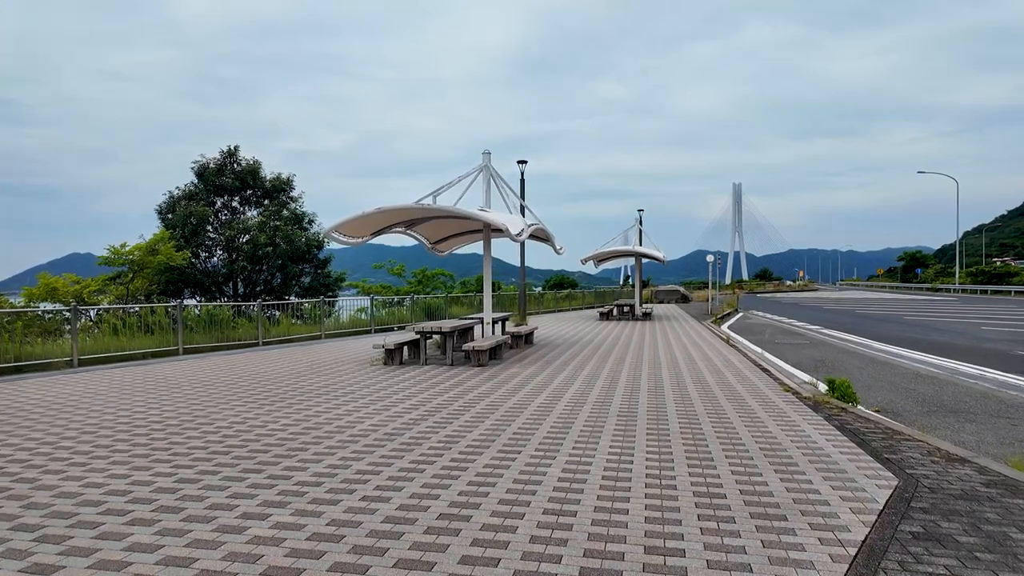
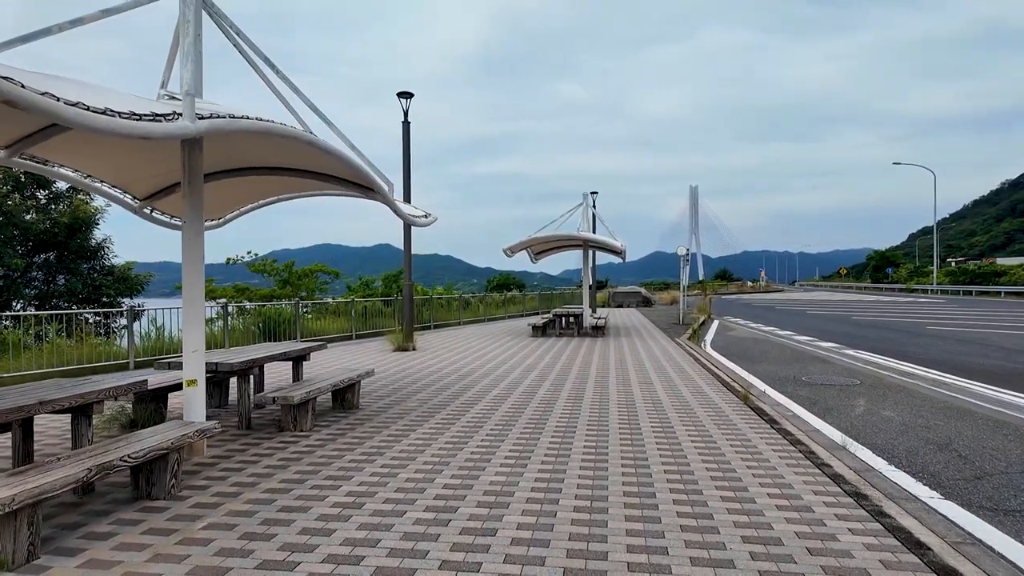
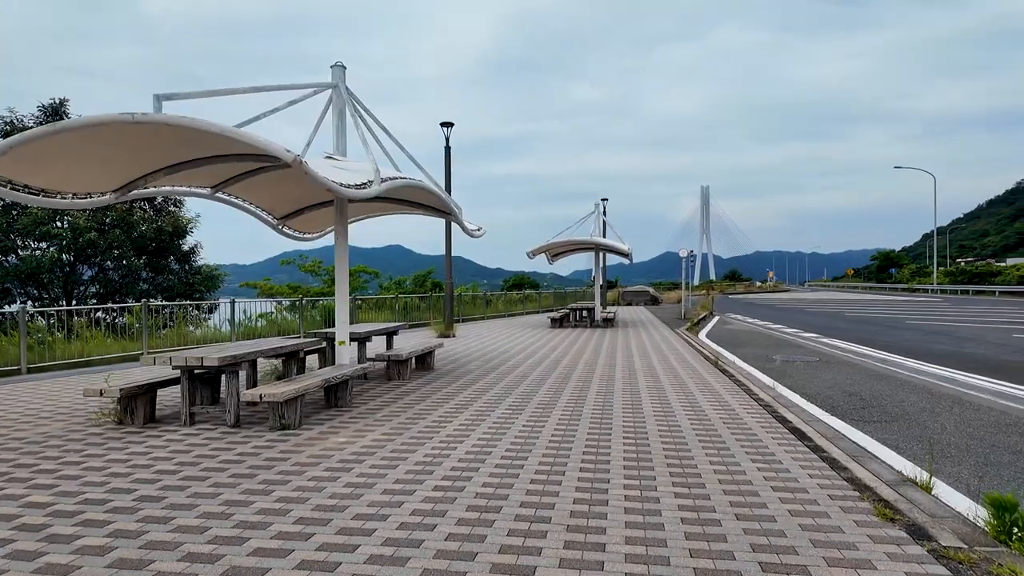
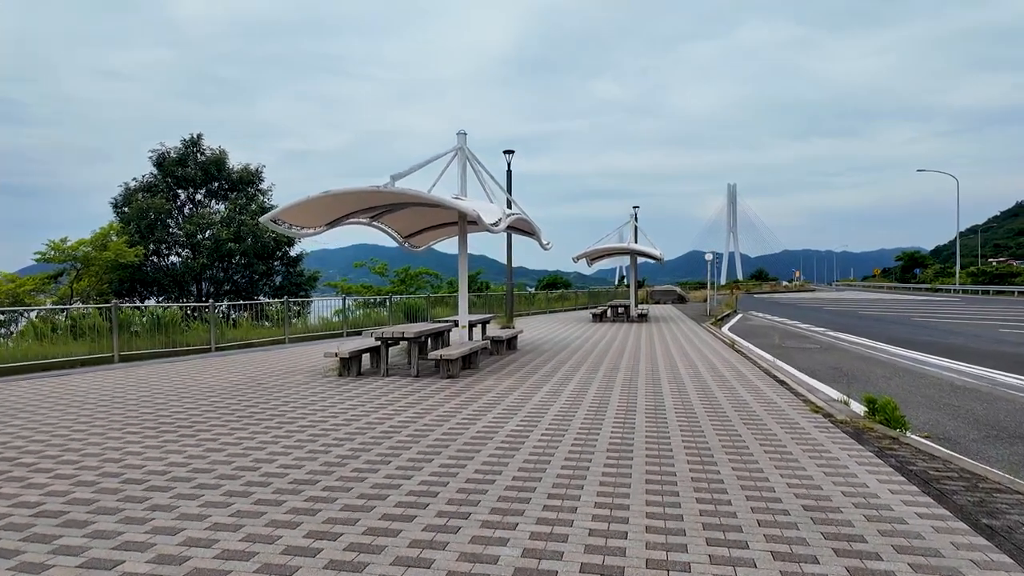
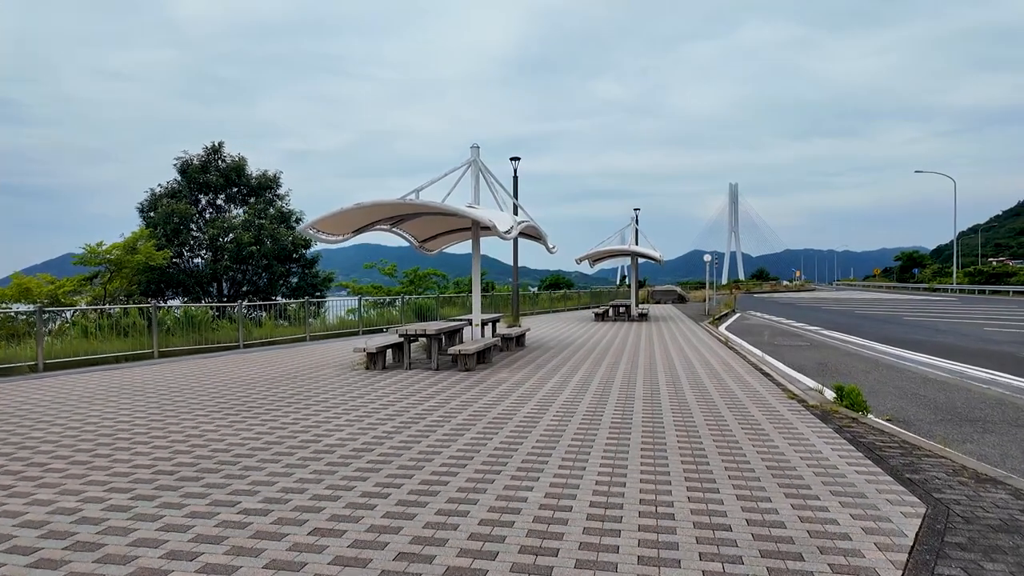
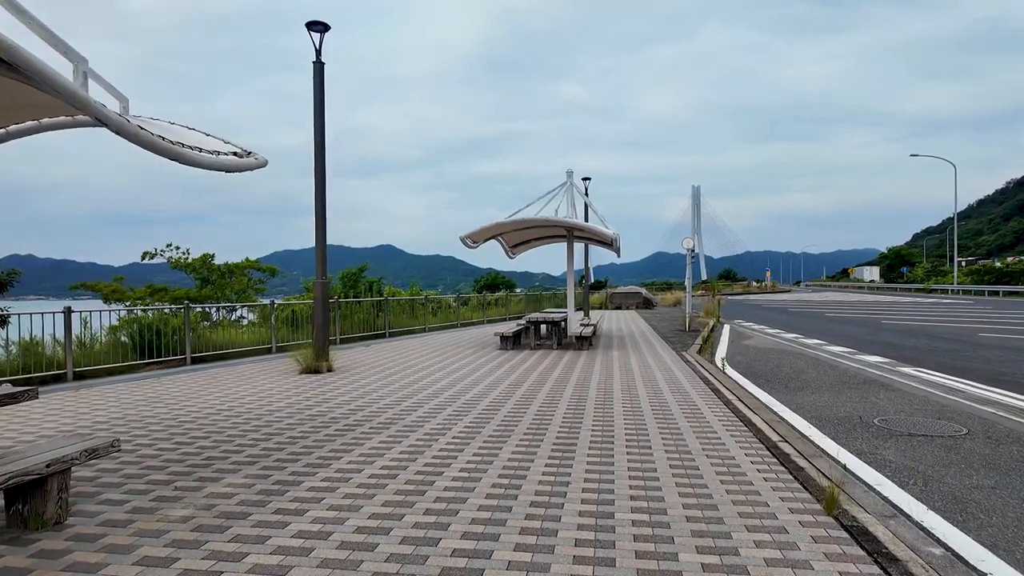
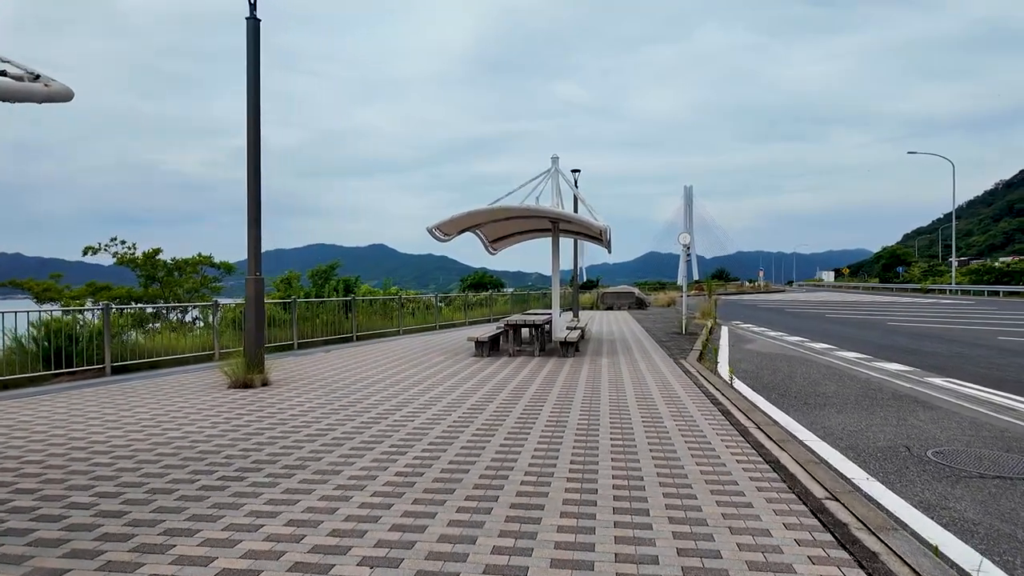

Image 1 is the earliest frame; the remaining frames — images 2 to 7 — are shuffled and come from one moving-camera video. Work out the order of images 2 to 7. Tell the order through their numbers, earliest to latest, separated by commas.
5, 4, 3, 2, 6, 7
